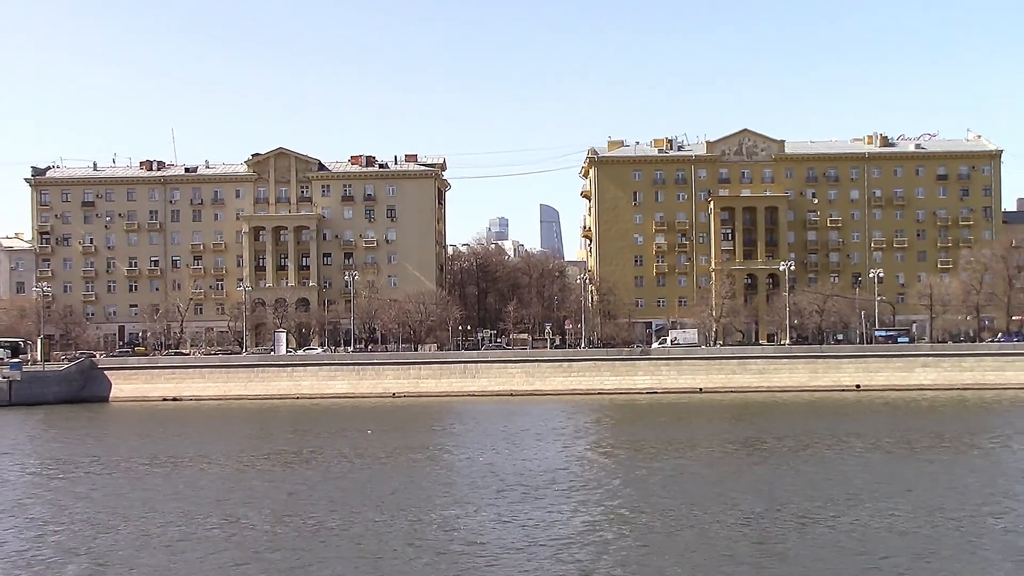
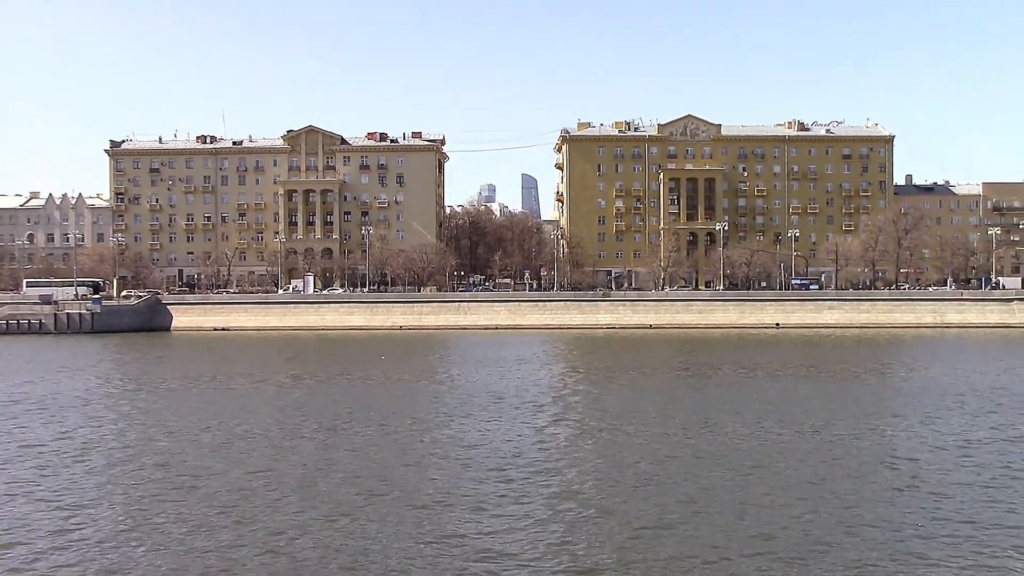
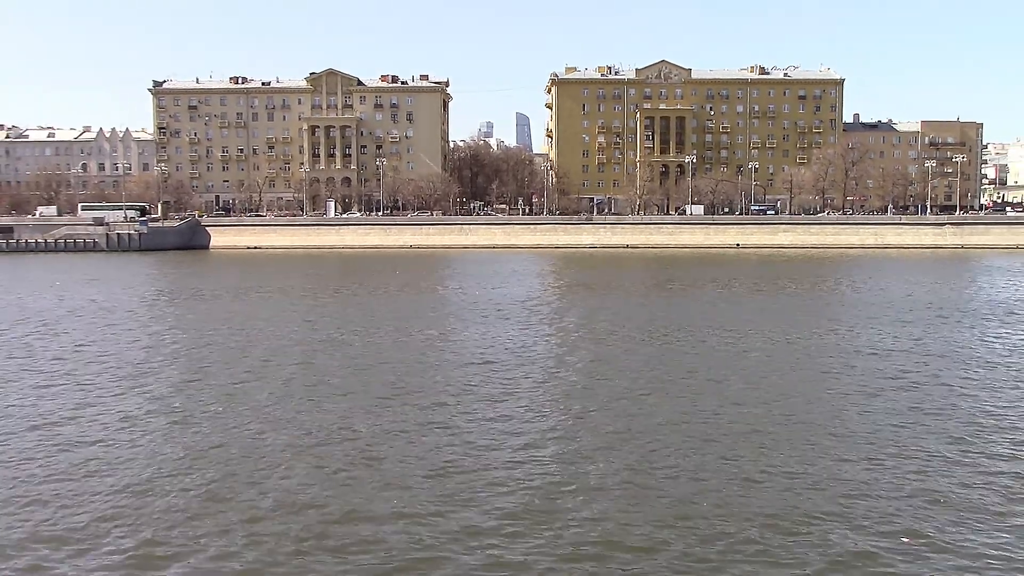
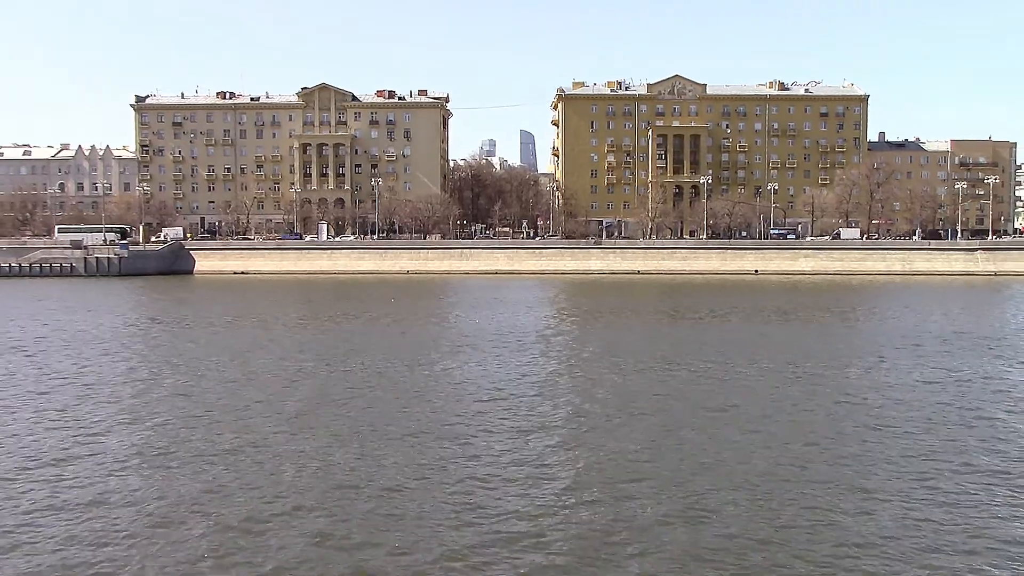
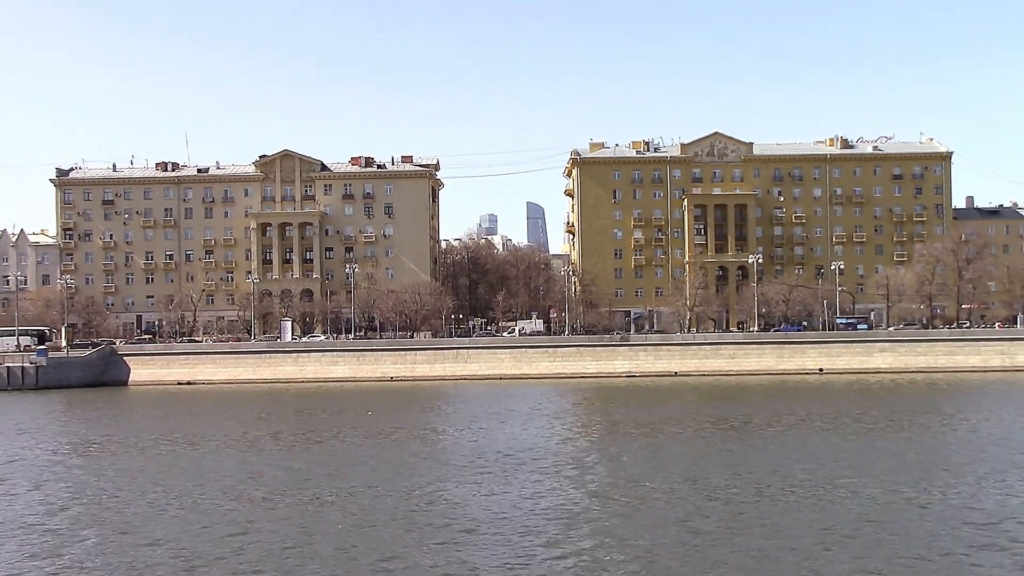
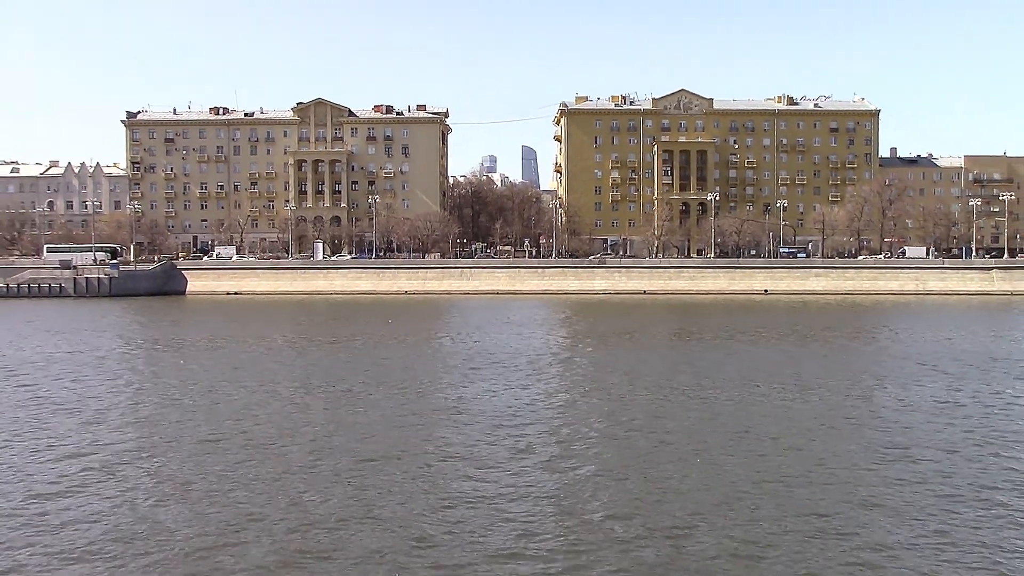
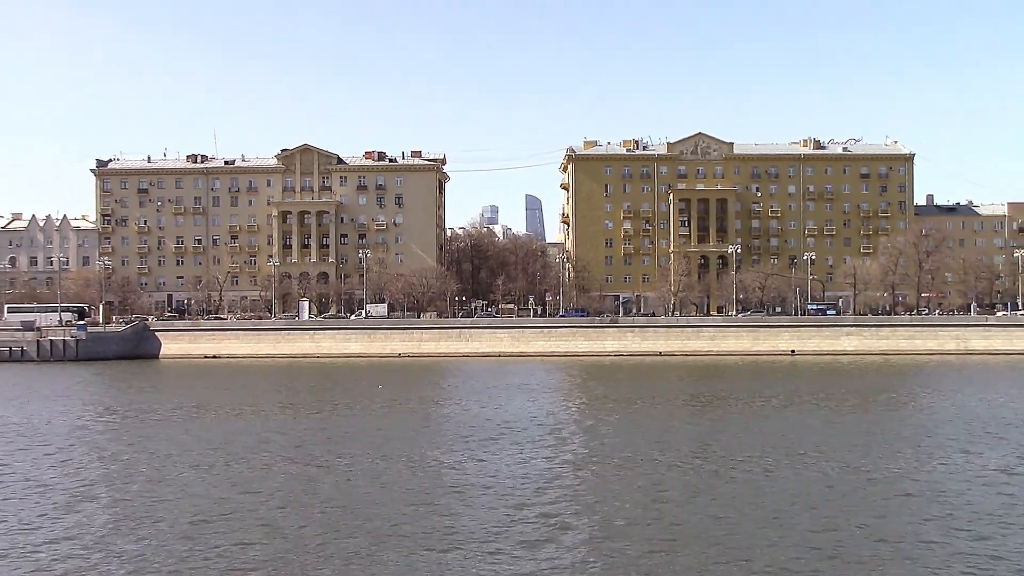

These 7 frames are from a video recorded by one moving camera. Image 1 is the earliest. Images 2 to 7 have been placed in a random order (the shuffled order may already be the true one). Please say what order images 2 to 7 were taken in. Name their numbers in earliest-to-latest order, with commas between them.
5, 7, 2, 6, 4, 3
